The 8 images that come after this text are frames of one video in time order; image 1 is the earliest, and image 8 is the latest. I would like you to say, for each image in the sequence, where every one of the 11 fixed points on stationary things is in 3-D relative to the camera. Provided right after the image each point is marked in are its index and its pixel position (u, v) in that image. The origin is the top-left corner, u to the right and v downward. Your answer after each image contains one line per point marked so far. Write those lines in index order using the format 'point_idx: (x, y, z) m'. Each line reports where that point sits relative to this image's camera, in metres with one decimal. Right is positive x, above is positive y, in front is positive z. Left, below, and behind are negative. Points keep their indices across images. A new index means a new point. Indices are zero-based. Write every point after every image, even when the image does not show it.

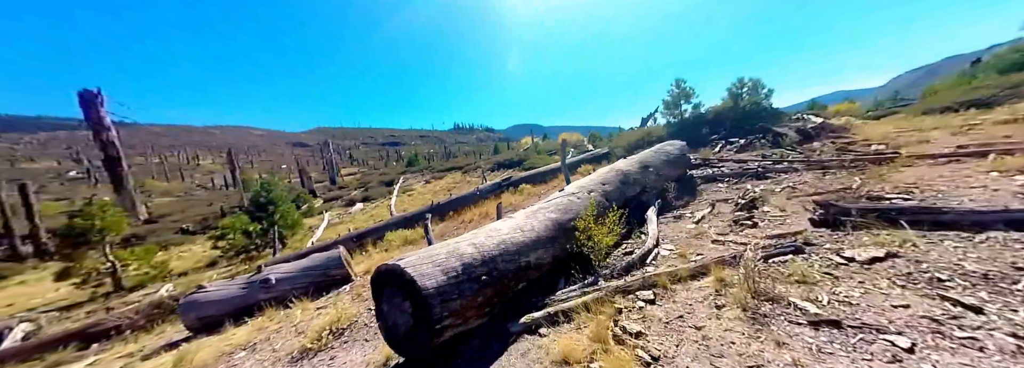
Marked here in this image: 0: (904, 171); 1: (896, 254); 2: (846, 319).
0: (+6.6, +0.2, +4.7) m
1: (+3.6, -0.6, +2.6) m
2: (+2.4, -1.0, +2.1) m
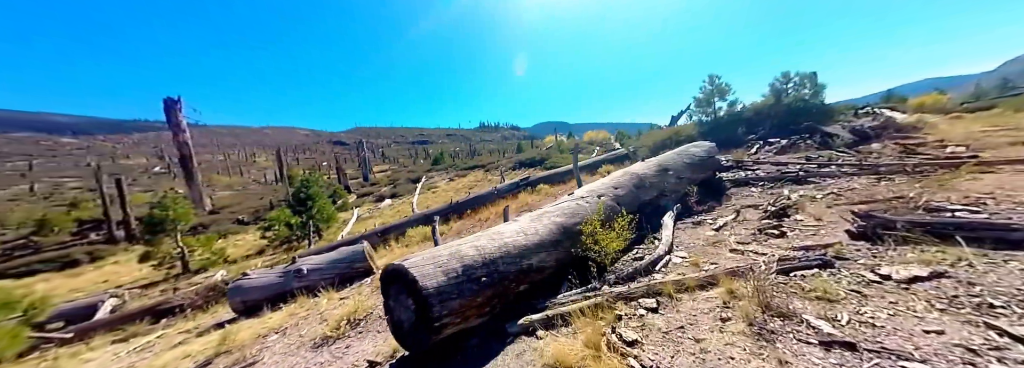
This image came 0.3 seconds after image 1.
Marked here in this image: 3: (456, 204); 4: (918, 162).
0: (+6.8, +0.1, +4.1) m
1: (+3.5, -0.7, +2.3) m
2: (+2.3, -1.0, +1.9) m
3: (-2.1, -0.7, +11.3) m
4: (+7.8, +0.4, +5.4) m
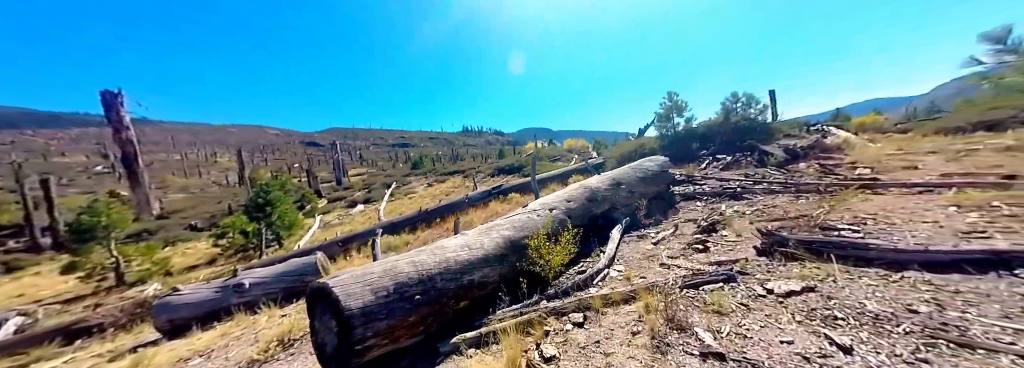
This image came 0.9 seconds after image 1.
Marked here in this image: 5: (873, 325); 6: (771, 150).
0: (+5.9, -0.2, +4.7) m
1: (+2.8, -1.0, +2.6) m
2: (+1.7, -1.3, +2.1) m
3: (-3.4, -1.1, +11.2) m
4: (+6.9, +0.1, +6.1) m
5: (+2.6, -1.0, +2.0) m
6: (+8.9, +1.2, +9.7) m
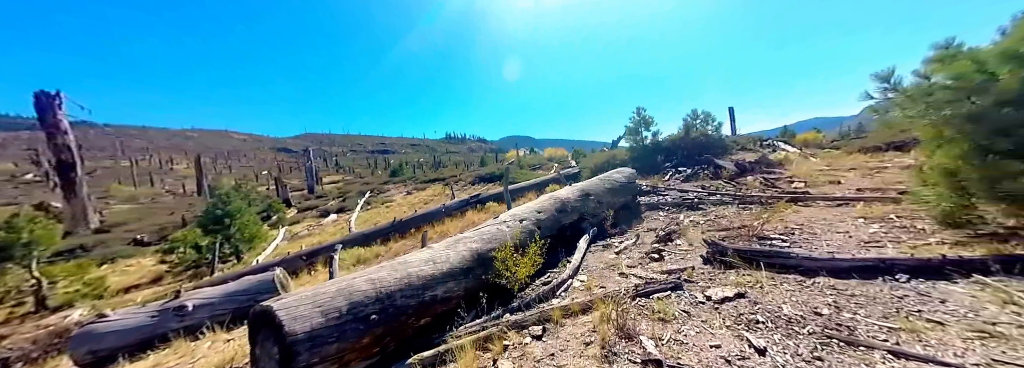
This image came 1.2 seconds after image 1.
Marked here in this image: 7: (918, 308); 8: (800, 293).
0: (+5.3, -0.5, +5.3) m
1: (+2.4, -1.1, +2.9) m
2: (+1.3, -1.4, +2.3) m
3: (-4.5, -1.5, +11.0) m
4: (+6.2, -0.2, +6.7) m
5: (+2.2, -1.2, +2.3) m
6: (+8.0, +0.8, +10.5) m
7: (+3.0, -0.9, +2.1) m
8: (+2.7, -1.0, +2.6) m
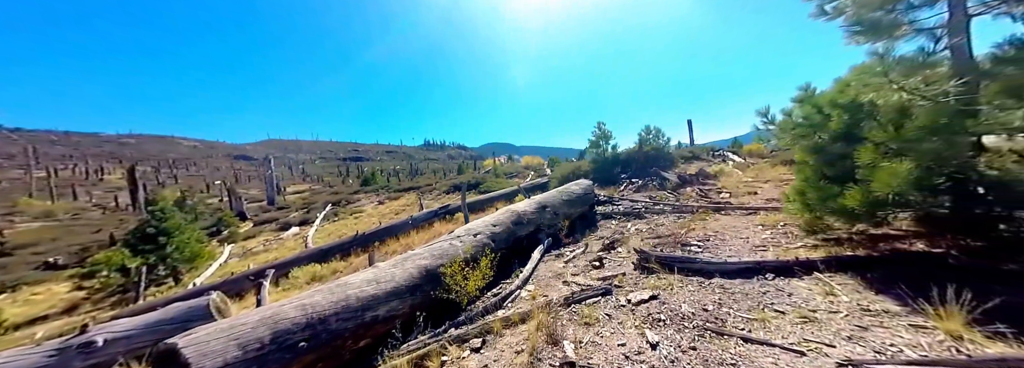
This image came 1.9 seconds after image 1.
0: (+4.4, -0.7, +6.0) m
1: (+1.7, -1.3, +3.3) m
2: (+0.7, -1.6, +2.6) m
3: (-5.9, -2.0, +10.7) m
4: (+5.1, -0.5, +7.5) m
5: (+1.6, -1.3, +2.7) m
6: (+6.5, +0.4, +11.5) m
7: (+2.4, -1.1, +2.6) m
8: (+2.1, -1.2, +3.1) m
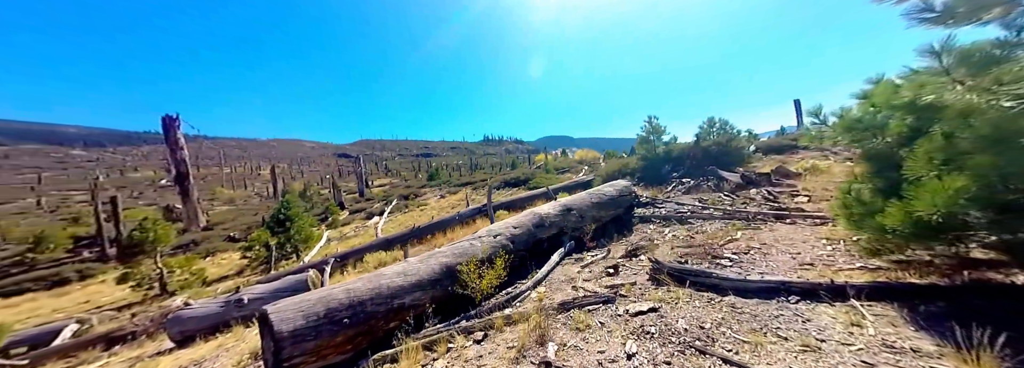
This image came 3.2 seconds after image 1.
0: (+4.8, -0.8, +5.1) m
1: (+1.6, -1.4, +3.1) m
2: (+0.4, -1.7, +2.6) m
3: (-4.2, -1.9, +11.9) m
4: (+5.8, -0.6, +6.5) m
5: (+1.4, -1.4, +2.5) m
6: (+8.1, +0.3, +10.1) m
7: (+2.1, -1.1, +2.2) m
8: (+1.9, -1.3, +2.8) m
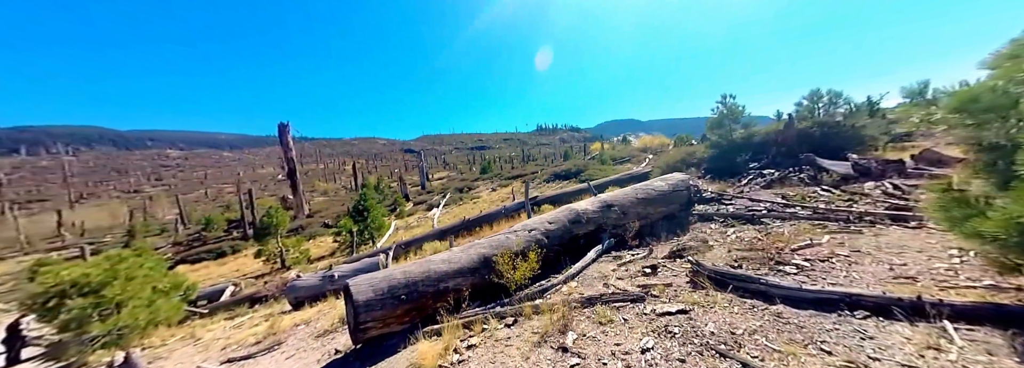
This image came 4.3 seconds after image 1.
0: (+5.4, -0.7, +4.3) m
1: (+1.9, -1.3, +2.9) m
2: (+0.6, -1.6, +2.7) m
3: (-2.2, -1.6, +12.7) m
4: (+6.7, -0.5, +5.4) m
5: (+1.5, -1.3, +2.4) m
6: (+9.5, +0.5, +8.5) m
7: (+2.2, -1.1, +2.0) m
8: (+2.1, -1.2, +2.6) m
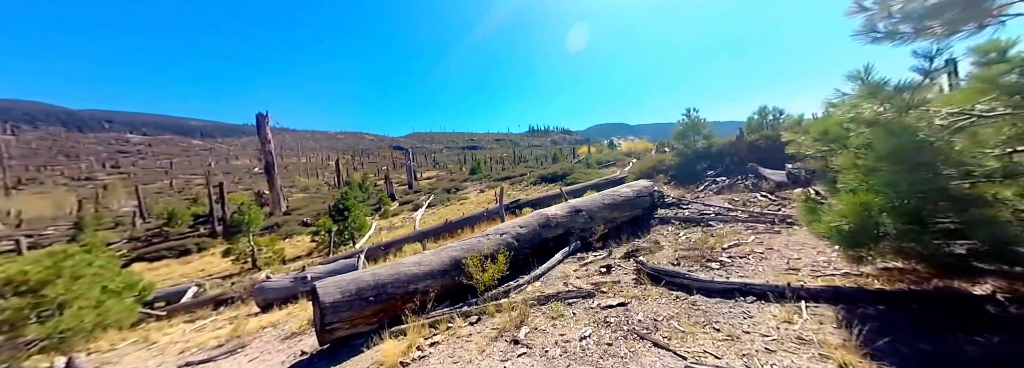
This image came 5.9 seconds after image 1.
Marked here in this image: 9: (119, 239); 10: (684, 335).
0: (+4.9, -0.9, +4.8) m
1: (+1.4, -1.4, +3.3) m
2: (+0.1, -1.7, +3.0) m
3: (-3.2, -1.8, +12.9) m
4: (+6.1, -0.7, +6.0) m
5: (+1.1, -1.4, +2.8) m
6: (+8.8, +0.2, +9.3) m
7: (+1.8, -1.2, +2.3) m
8: (+1.6, -1.3, +3.0) m
9: (-27.7, -4.0, +19.8) m
10: (+1.4, -1.3, +2.2) m
